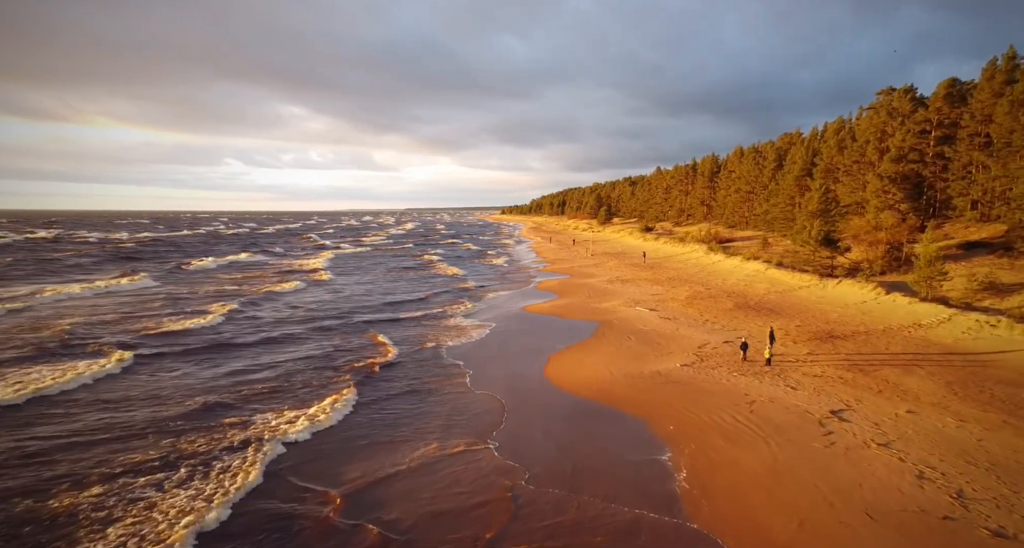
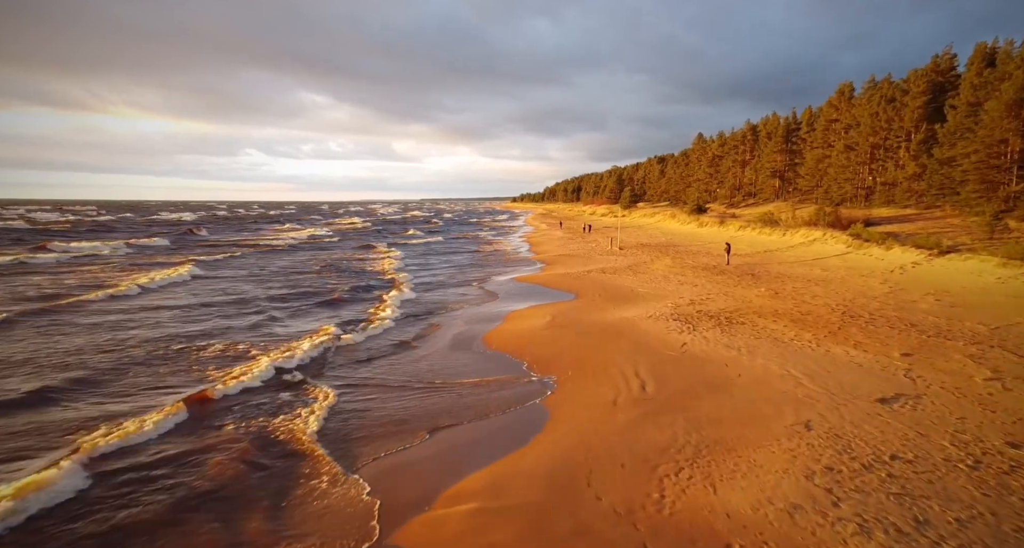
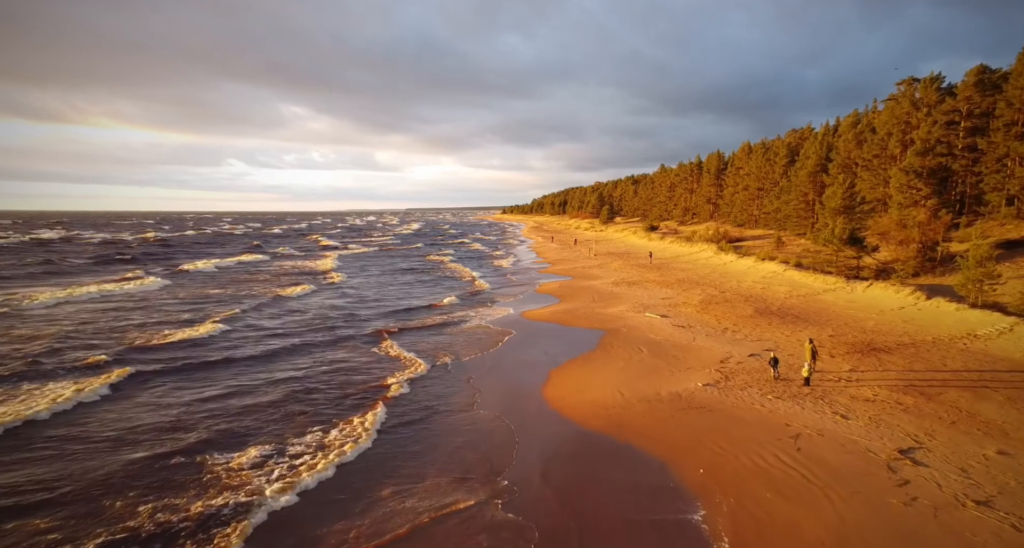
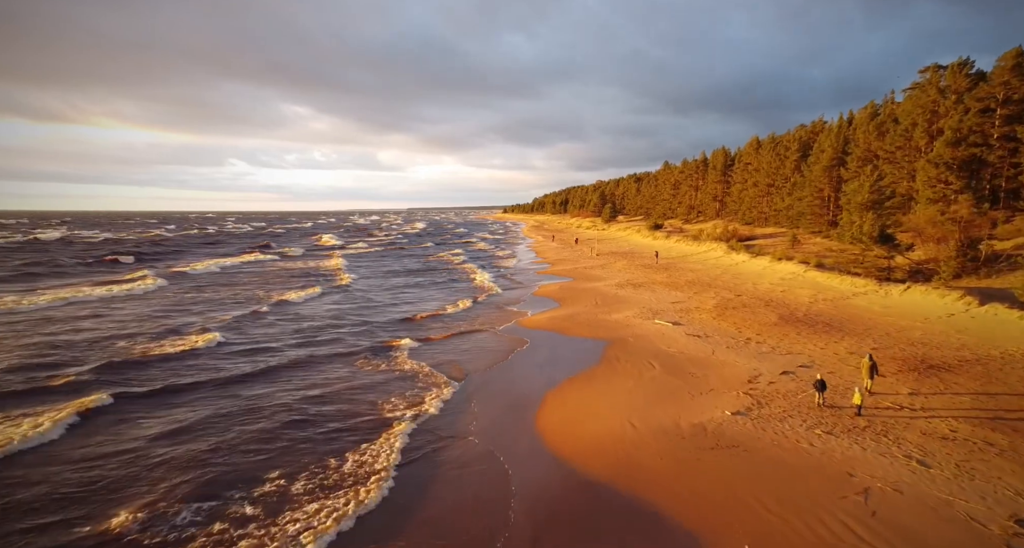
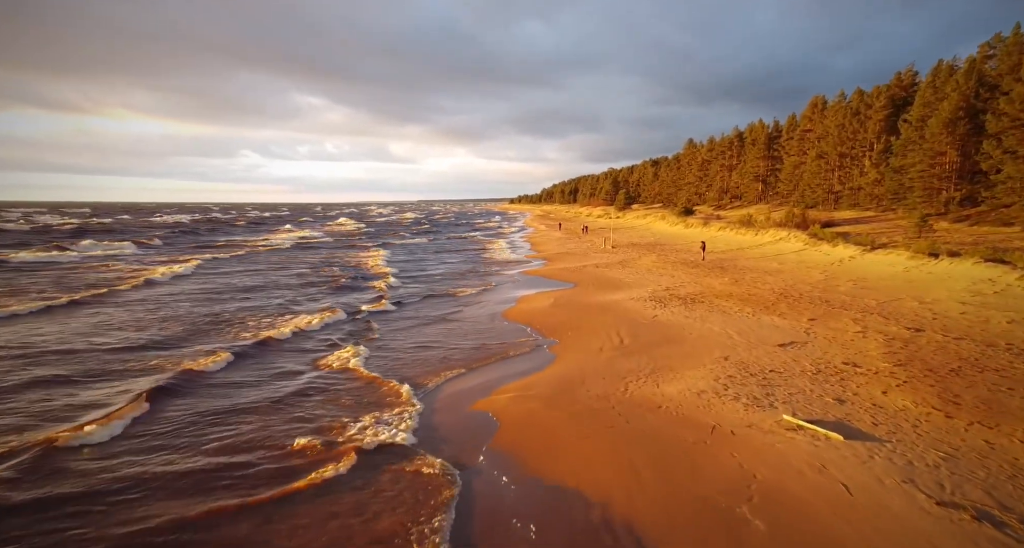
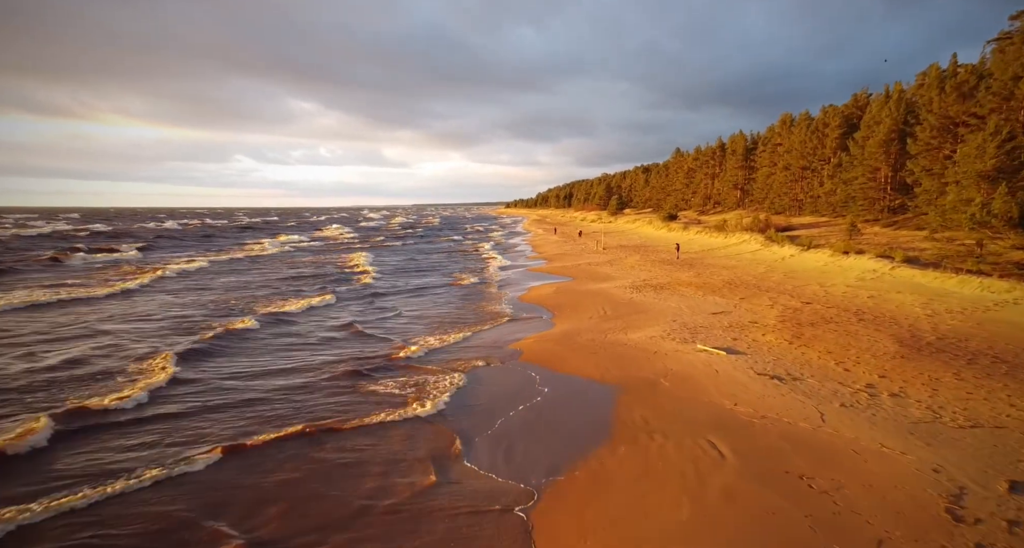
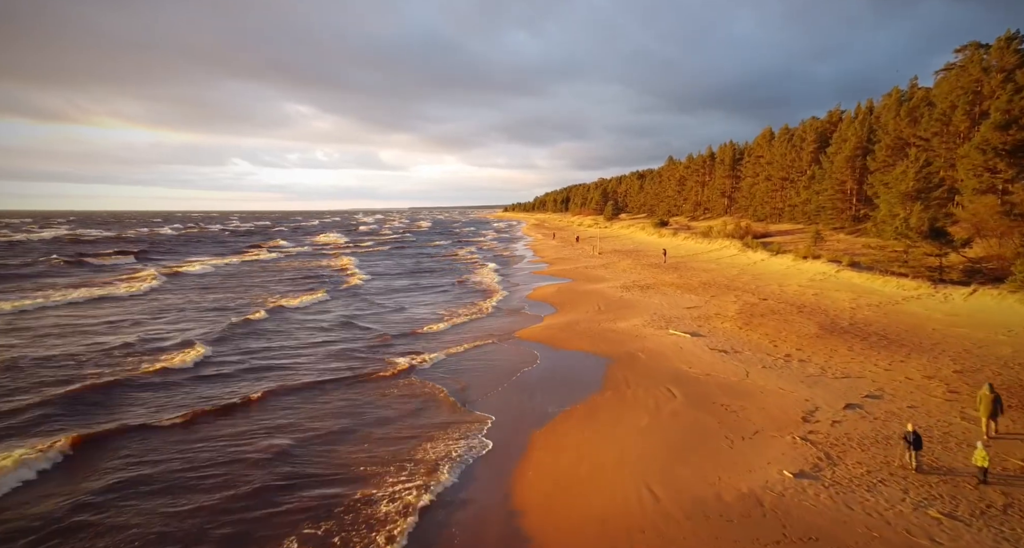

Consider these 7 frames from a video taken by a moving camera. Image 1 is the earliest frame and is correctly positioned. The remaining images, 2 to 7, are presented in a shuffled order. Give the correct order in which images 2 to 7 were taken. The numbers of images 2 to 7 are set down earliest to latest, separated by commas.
3, 4, 7, 6, 5, 2
